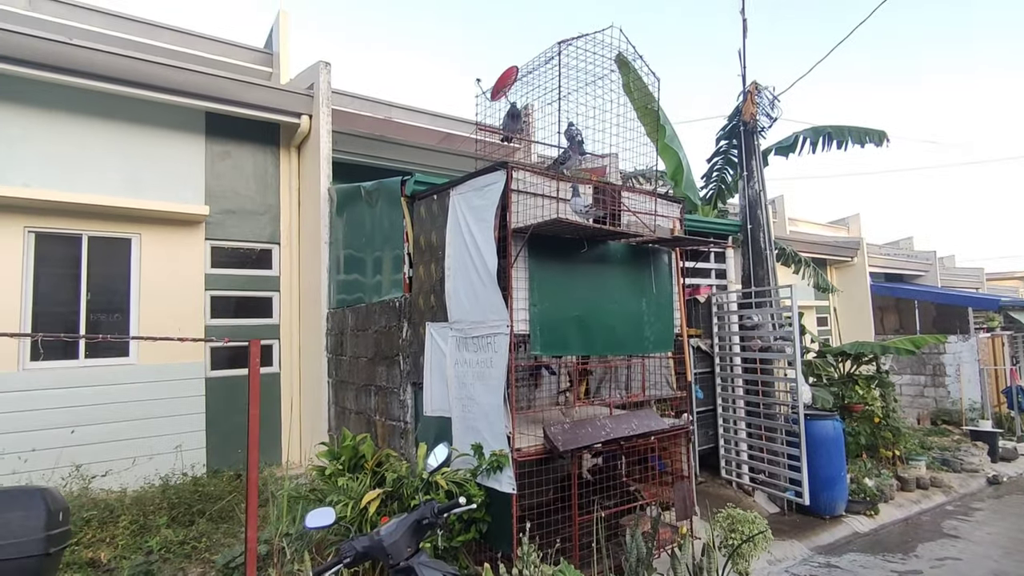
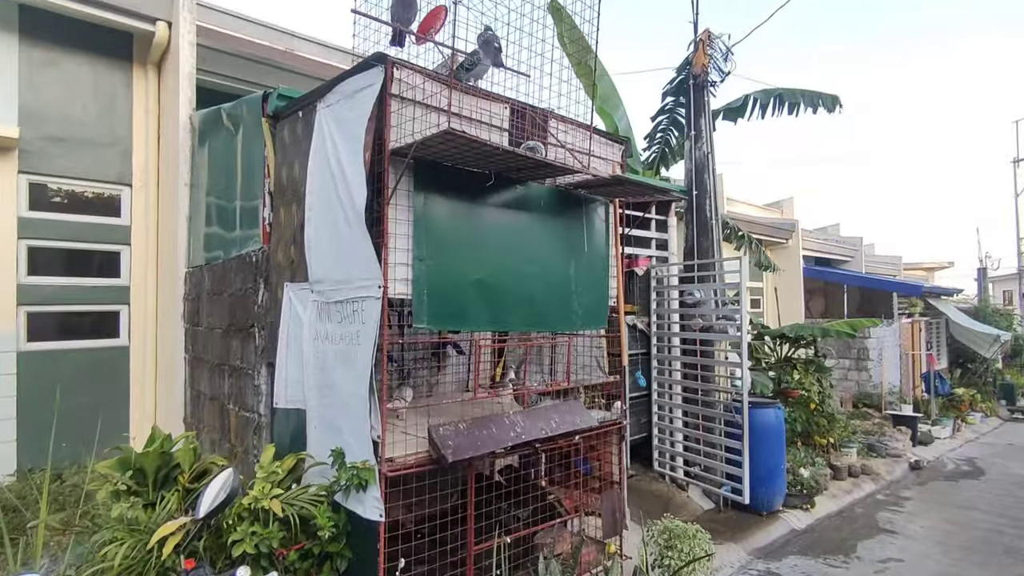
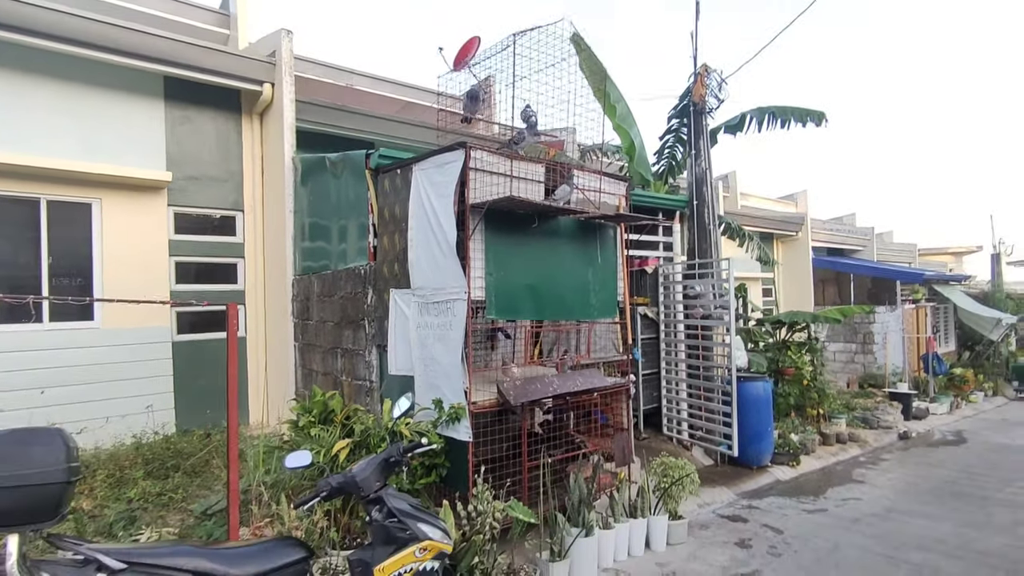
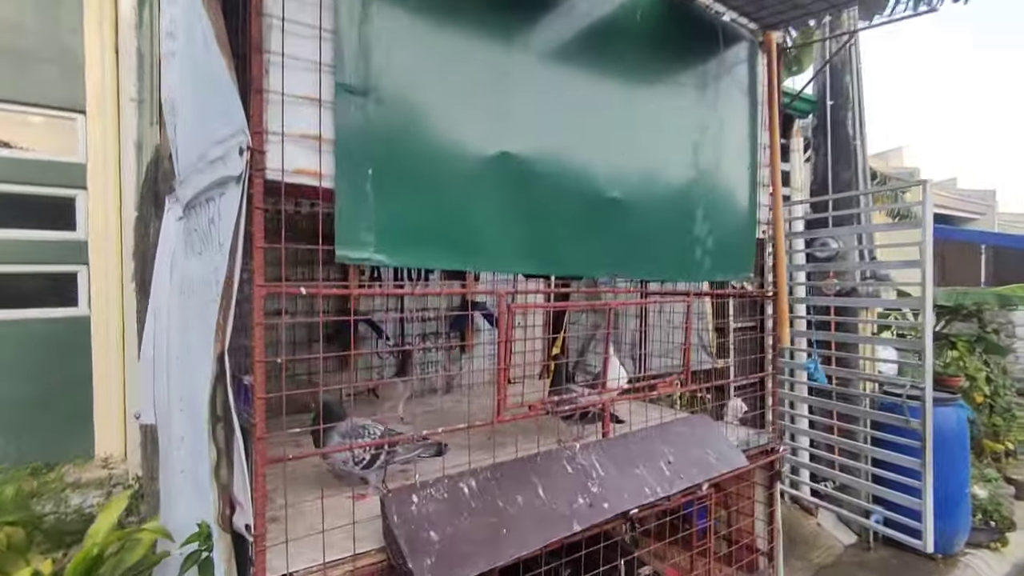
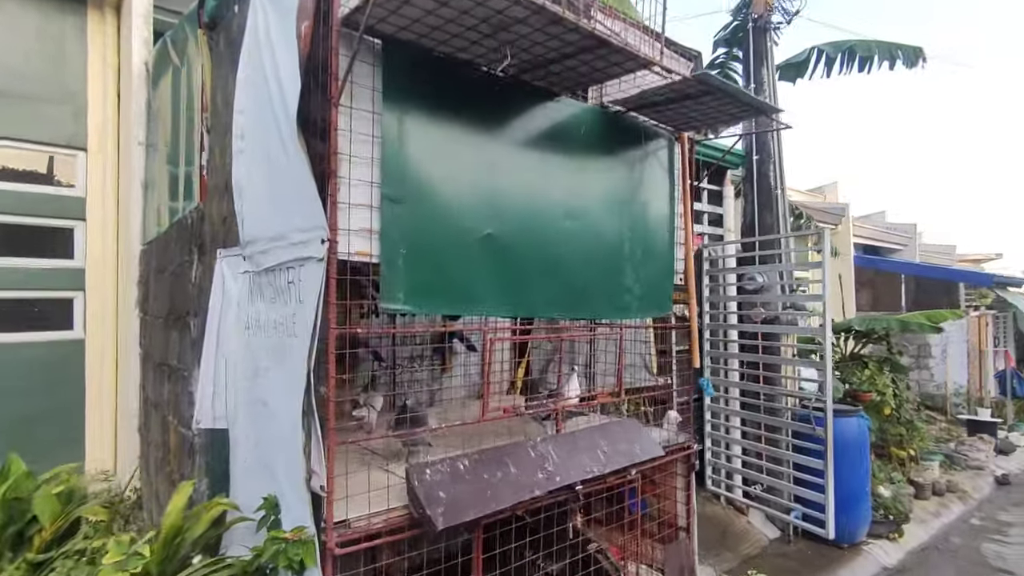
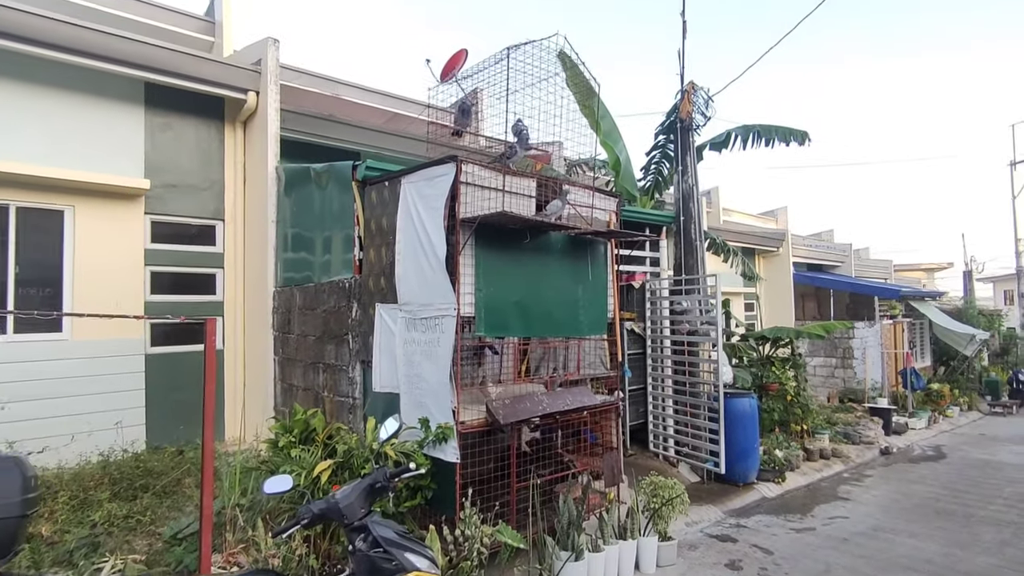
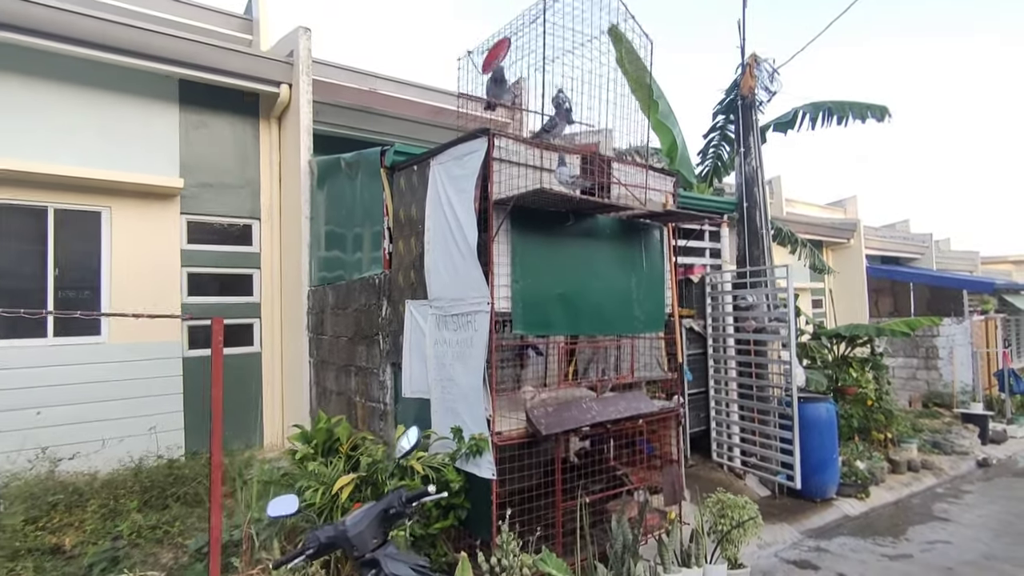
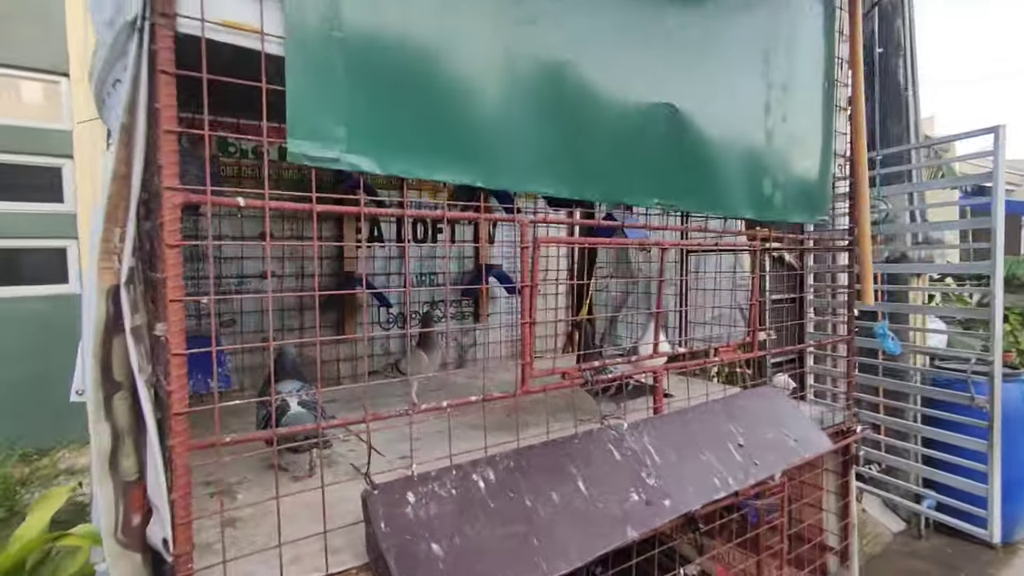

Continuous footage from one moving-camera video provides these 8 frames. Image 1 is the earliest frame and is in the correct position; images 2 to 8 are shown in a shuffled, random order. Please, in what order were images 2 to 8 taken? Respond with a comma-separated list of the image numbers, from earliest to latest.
7, 3, 6, 2, 5, 4, 8
